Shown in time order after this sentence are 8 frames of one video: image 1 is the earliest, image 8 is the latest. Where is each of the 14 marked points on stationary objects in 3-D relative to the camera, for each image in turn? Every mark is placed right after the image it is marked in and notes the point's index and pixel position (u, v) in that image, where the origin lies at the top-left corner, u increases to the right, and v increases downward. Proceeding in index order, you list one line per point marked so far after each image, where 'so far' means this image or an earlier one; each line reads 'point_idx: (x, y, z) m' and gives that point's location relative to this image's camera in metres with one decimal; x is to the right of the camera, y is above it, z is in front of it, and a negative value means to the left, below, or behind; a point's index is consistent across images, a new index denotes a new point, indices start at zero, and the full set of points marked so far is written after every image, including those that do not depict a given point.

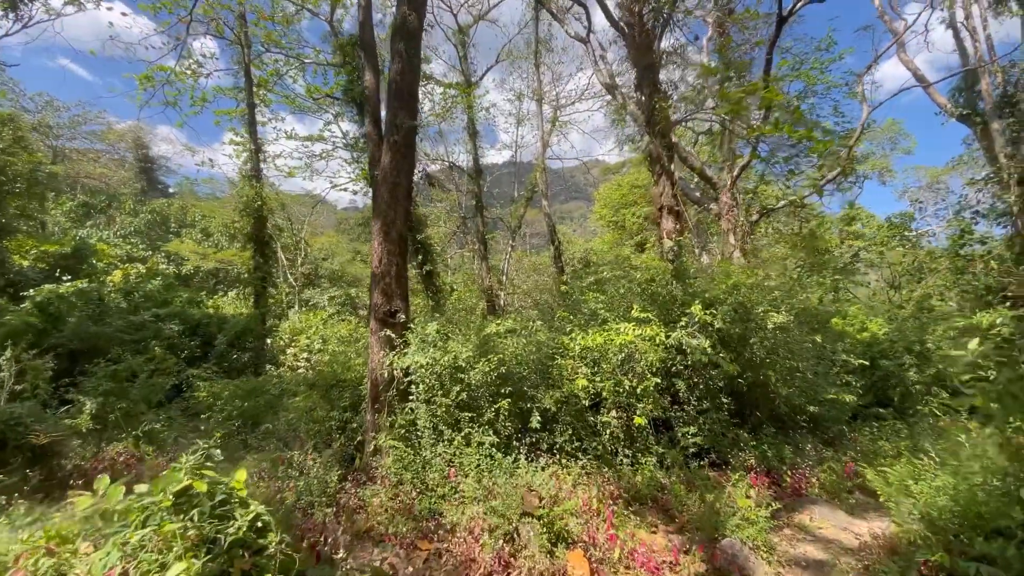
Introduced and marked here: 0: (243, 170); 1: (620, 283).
0: (-7.3, +3.2, +12.9) m
1: (+1.2, +0.1, +5.5) m
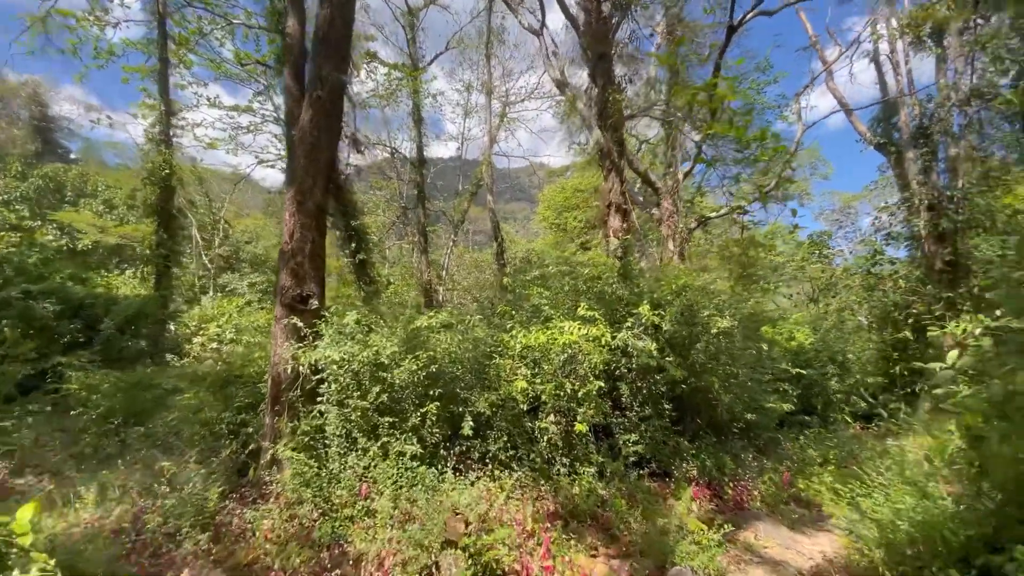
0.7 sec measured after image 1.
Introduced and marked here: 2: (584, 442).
0: (-8.6, +3.7, +11.4) m
1: (+0.6, +0.1, +5.1) m
2: (+0.6, -1.4, +4.1) m
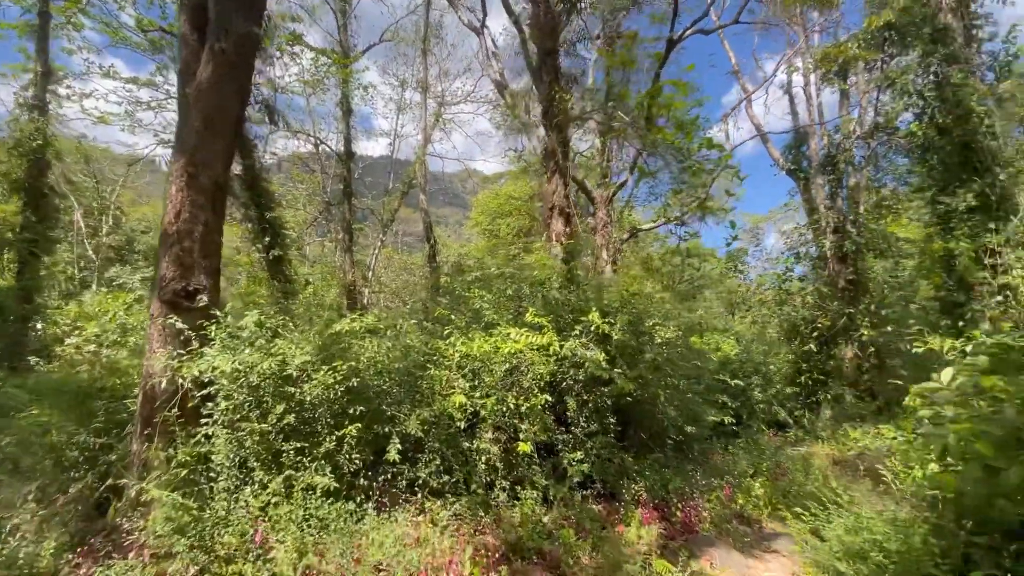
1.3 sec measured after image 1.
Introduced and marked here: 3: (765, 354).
0: (-10.0, +3.9, +9.6) m
1: (-0.1, +0.1, +4.7) m
2: (+0.1, -1.4, +3.7) m
3: (+5.0, -1.3, +9.4) m
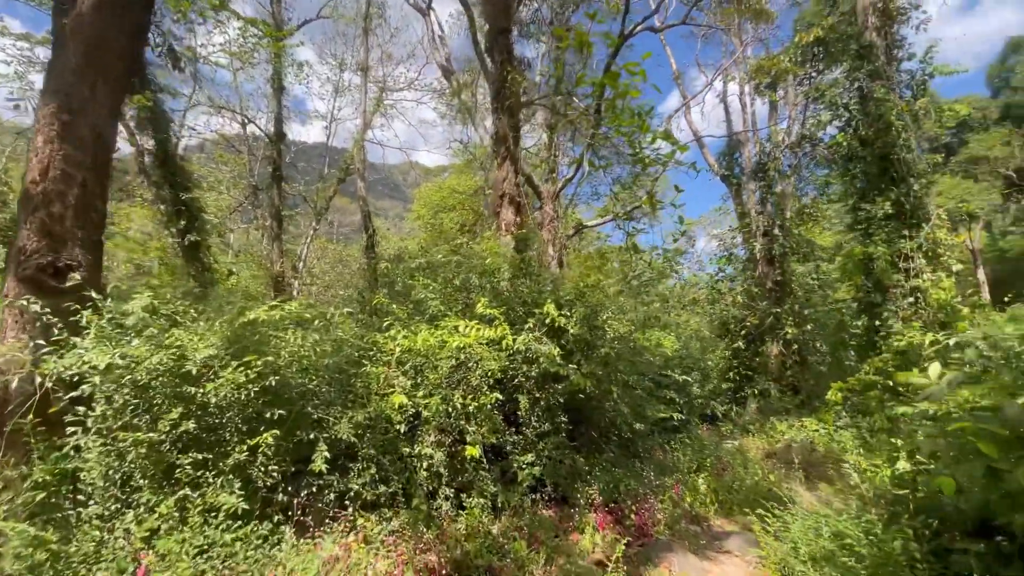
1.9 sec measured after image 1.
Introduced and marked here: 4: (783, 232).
0: (-10.9, +4.2, +7.9) m
1: (-0.5, +0.2, +4.3) m
2: (-0.3, -1.3, +3.4) m
3: (+3.9, -1.3, +9.7) m
4: (+6.8, +1.4, +12.0) m
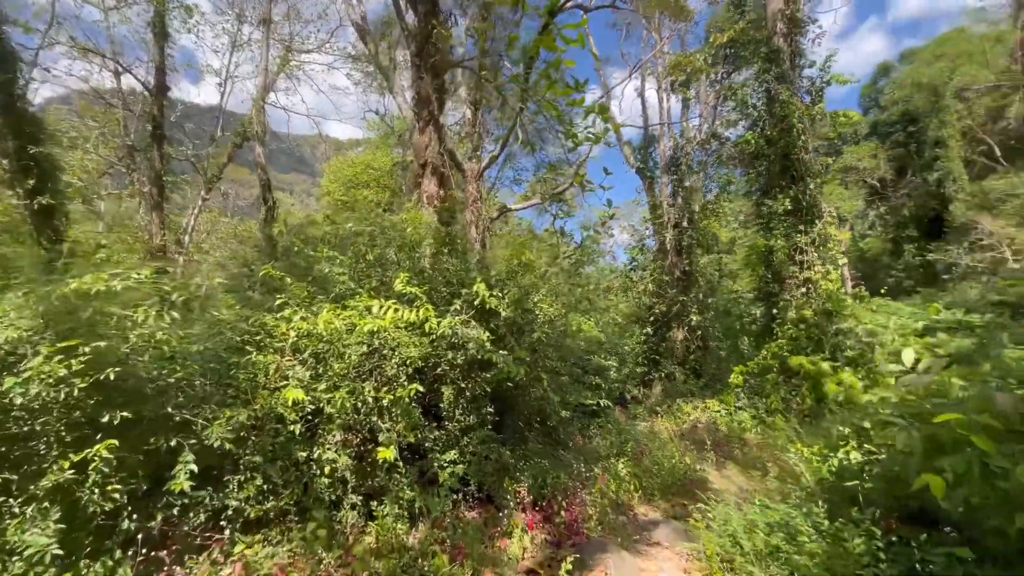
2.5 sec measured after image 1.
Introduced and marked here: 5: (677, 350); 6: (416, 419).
0: (-11.9, +4.7, +5.4) m
1: (-1.2, +0.4, +3.8) m
2: (-0.8, -1.1, +2.9) m
3: (+2.2, -1.0, +9.8) m
4: (+4.7, +1.7, +12.6) m
5: (+4.2, -1.6, +12.2) m
6: (-0.6, -0.8, +3.0) m
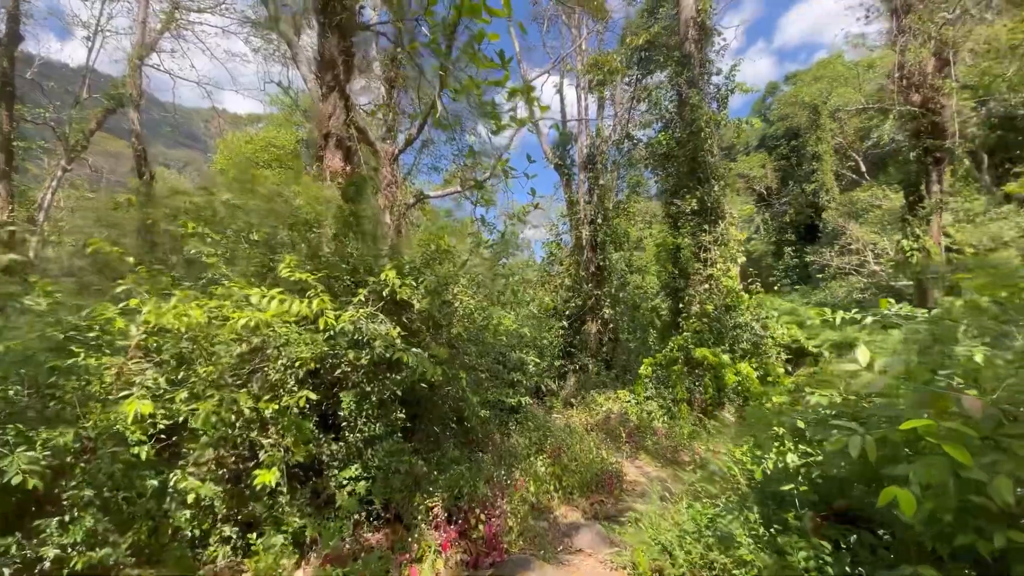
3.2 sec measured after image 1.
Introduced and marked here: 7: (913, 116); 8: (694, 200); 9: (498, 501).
0: (-12.5, +5.0, +2.8) m
1: (-1.7, +0.4, +3.2) m
2: (-1.2, -1.1, +2.4) m
3: (+0.5, -0.9, +9.7) m
4: (+2.5, +1.9, +12.8) m
5: (+2.1, -1.4, +12.5) m
6: (-1.1, -0.8, +2.5) m
7: (+8.1, +3.5, +9.6) m
8: (+3.8, +1.8, +9.8) m
9: (-0.2, -1.5, +3.4) m
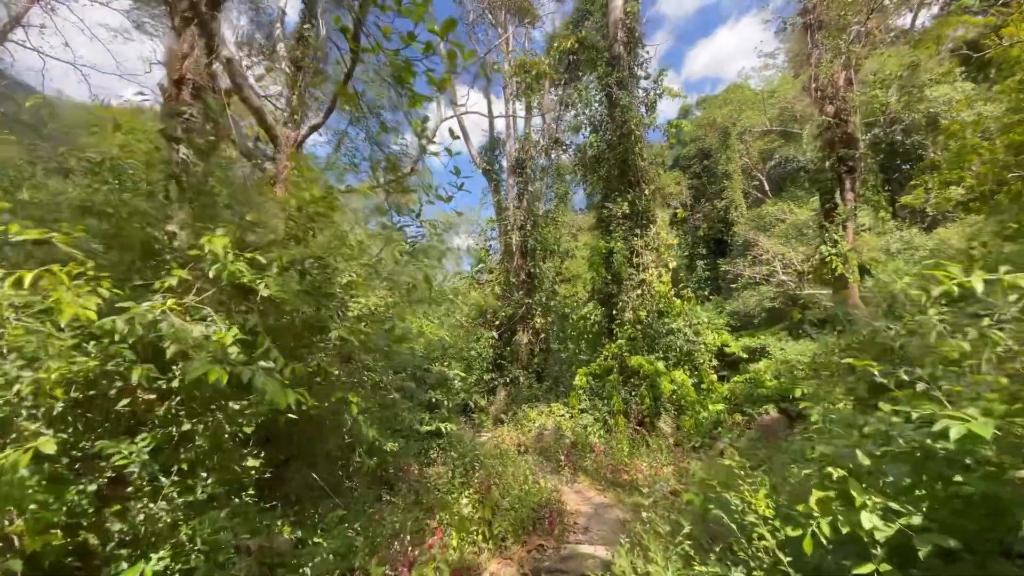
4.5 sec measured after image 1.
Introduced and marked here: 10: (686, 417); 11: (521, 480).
0: (-12.8, +5.0, +0.2) m
1: (-2.1, +0.5, +2.0) m
2: (-1.5, -1.0, +1.3) m
3: (-0.9, -1.0, +8.8) m
4: (+0.6, +1.6, +12.3) m
5: (+0.2, -1.6, +11.7) m
6: (-1.4, -0.7, +1.4) m
7: (+6.6, +3.4, +10.0) m
8: (+2.3, +1.7, +9.5) m
9: (-0.6, -1.4, +2.4) m
10: (+2.8, -2.0, +7.5) m
11: (+0.1, -2.0, +5.1) m
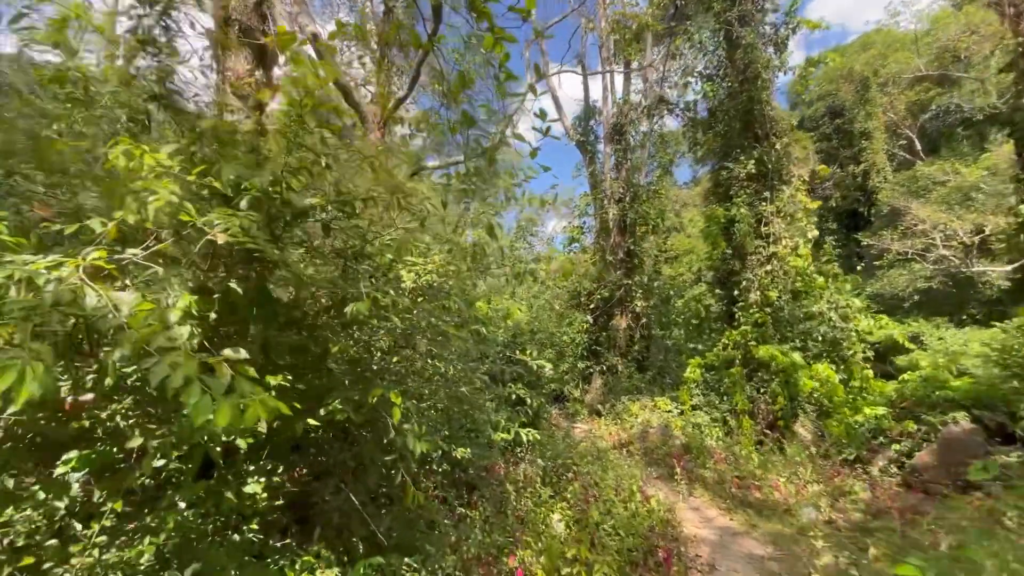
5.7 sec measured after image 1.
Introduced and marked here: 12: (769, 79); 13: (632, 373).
0: (-12.7, +5.1, +1.7) m
1: (-1.8, +0.6, +1.6) m
2: (-1.3, -0.9, +0.8) m
3: (+0.8, -0.6, +8.1) m
4: (+2.9, +2.1, +11.0) m
5: (+2.5, -1.2, +10.7) m
6: (-1.2, -0.5, +0.9) m
7: (+8.3, +3.8, +7.5) m
8: (+4.0, +2.1, +8.0) m
9: (-0.2, -1.3, +1.7) m
10: (+4.1, -1.7, +6.1) m
11: (+1.0, -1.8, +4.2) m
12: (+4.3, +3.6, +8.0) m
13: (+2.7, -1.8, +10.4) m
